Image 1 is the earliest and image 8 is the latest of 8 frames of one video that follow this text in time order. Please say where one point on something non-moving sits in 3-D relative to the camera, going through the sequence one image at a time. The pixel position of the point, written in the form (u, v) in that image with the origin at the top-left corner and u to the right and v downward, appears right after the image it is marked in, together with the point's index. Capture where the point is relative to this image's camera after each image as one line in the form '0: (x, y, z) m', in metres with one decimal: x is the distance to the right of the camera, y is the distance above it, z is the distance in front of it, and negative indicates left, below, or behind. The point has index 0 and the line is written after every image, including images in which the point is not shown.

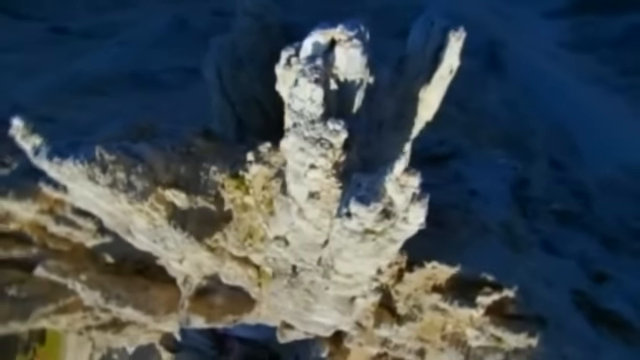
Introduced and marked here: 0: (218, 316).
0: (-0.4, -0.5, +4.3) m
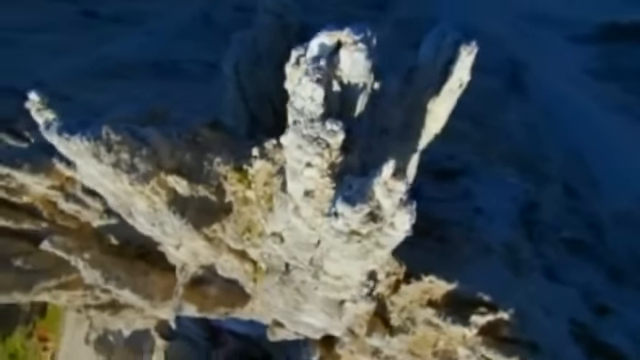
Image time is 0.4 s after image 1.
0: (-0.4, -0.4, +4.3) m
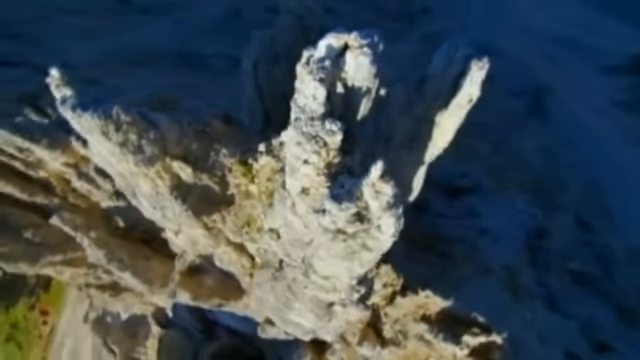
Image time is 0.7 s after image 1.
0: (-0.4, -0.4, +4.4) m
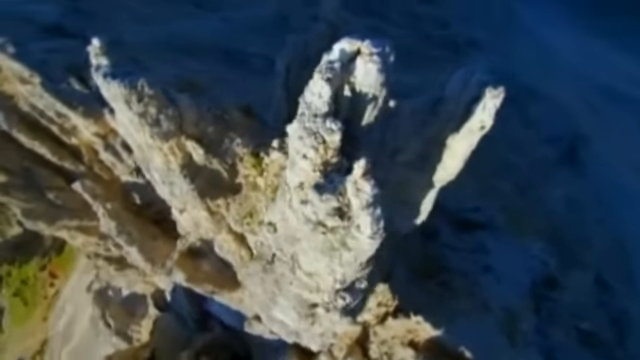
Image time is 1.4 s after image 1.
0: (-0.4, -0.4, +4.5) m
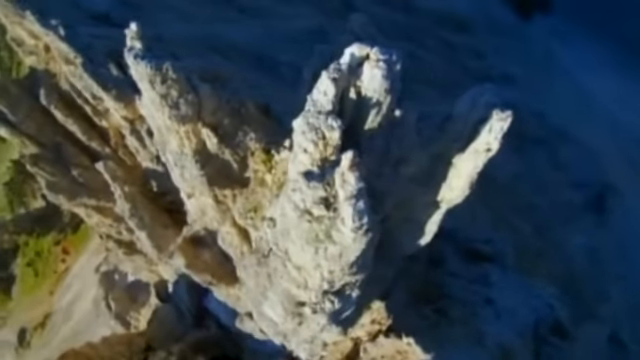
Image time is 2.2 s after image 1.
0: (-0.5, -0.3, +4.6) m
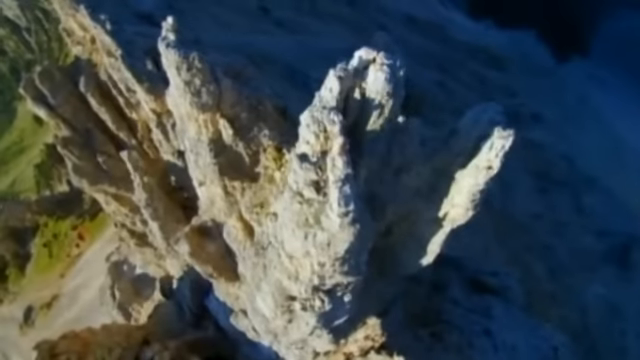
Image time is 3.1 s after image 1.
0: (-0.5, -0.3, +4.7) m
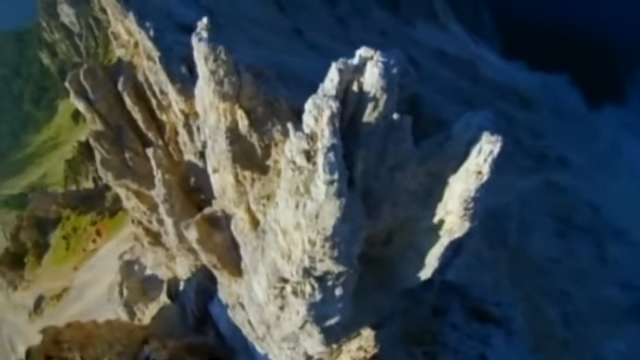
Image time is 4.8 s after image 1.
0: (-0.5, -0.3, +4.9) m
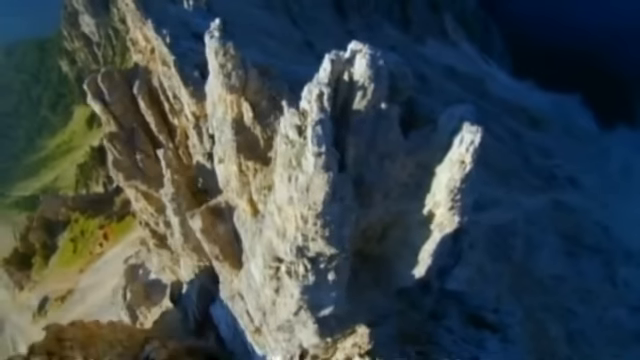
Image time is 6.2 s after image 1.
0: (-0.5, -0.3, +5.0) m
